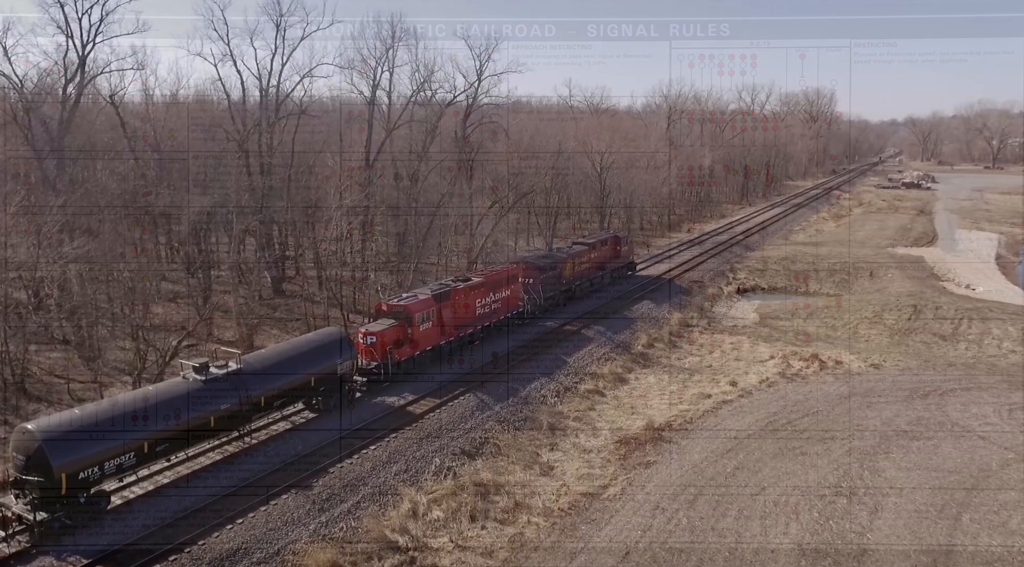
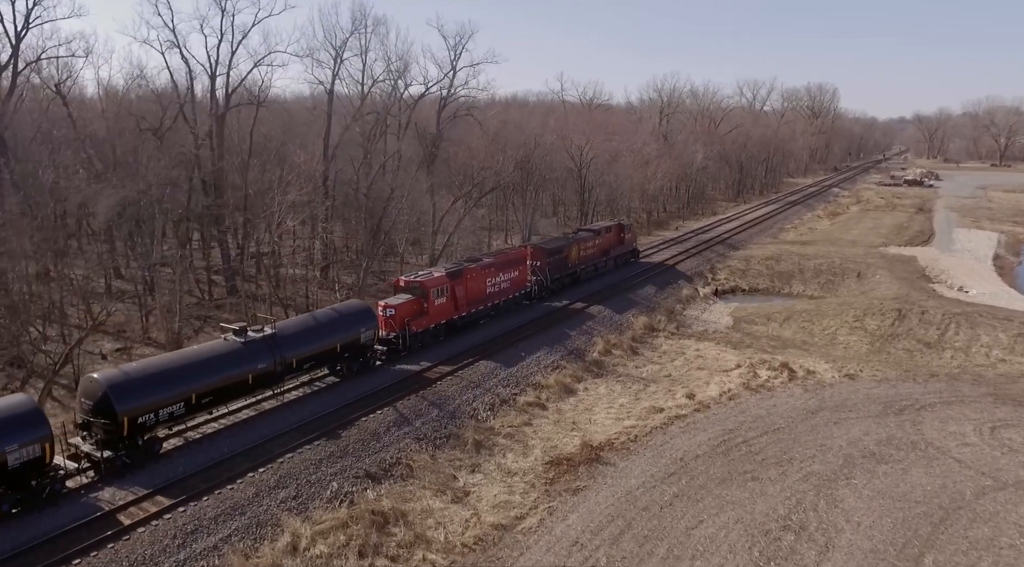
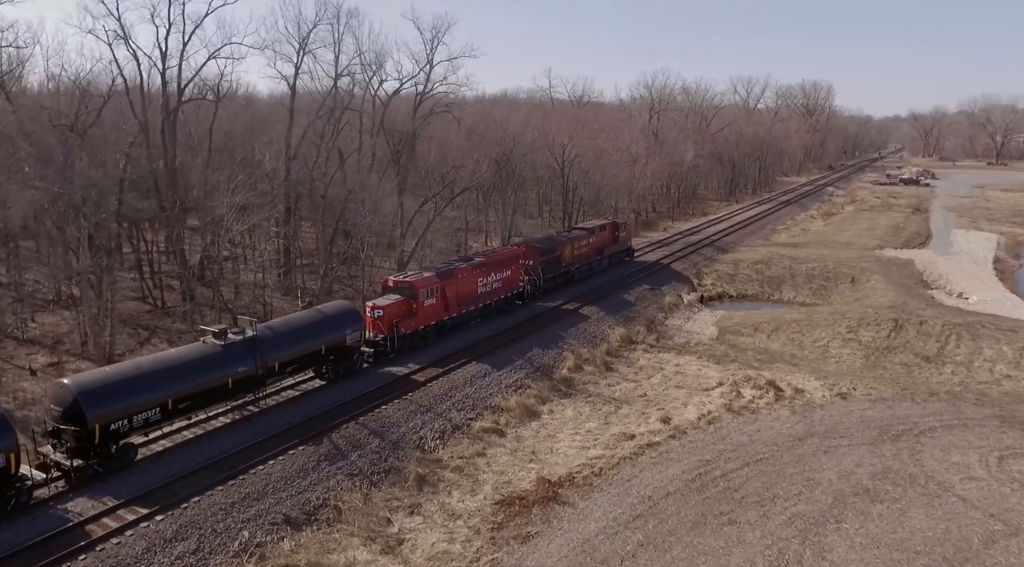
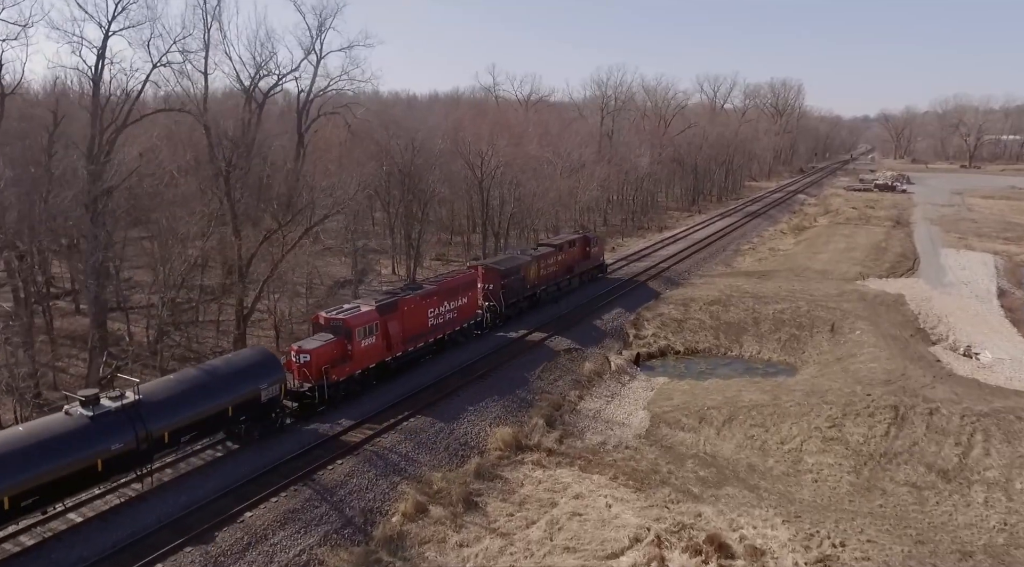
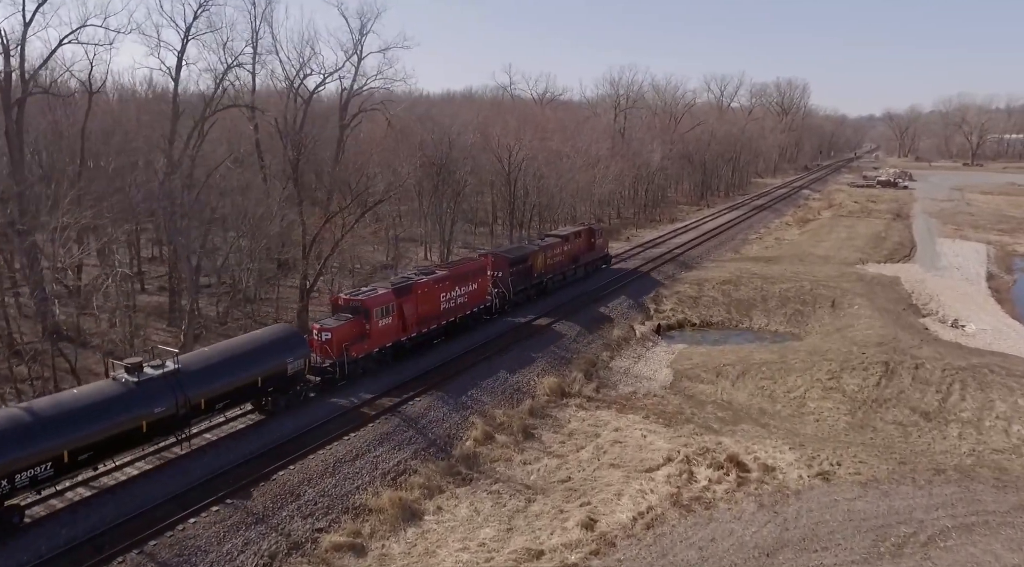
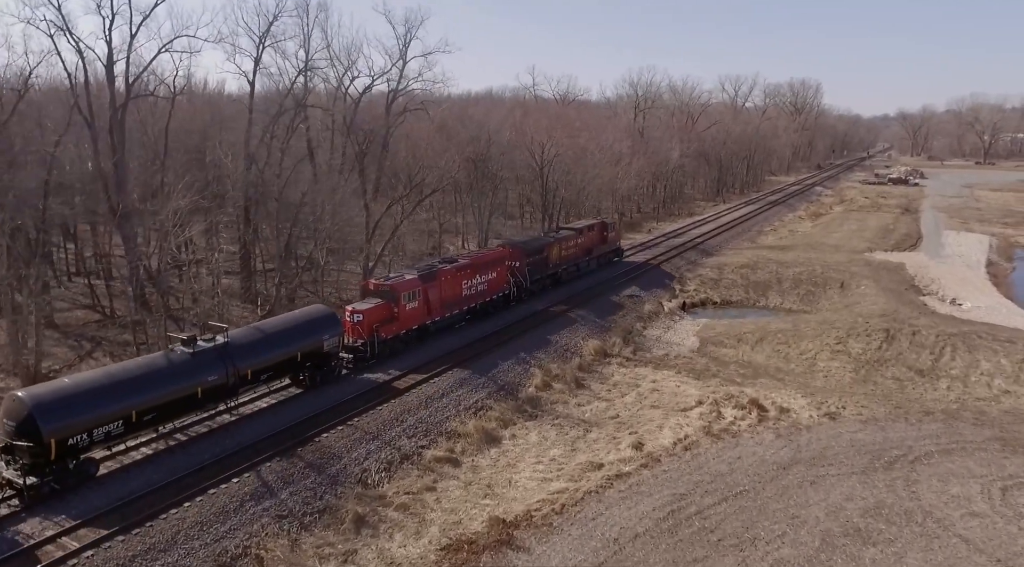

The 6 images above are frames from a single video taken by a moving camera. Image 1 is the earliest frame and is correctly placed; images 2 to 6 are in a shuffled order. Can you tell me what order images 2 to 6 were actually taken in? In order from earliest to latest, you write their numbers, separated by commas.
2, 3, 6, 5, 4
